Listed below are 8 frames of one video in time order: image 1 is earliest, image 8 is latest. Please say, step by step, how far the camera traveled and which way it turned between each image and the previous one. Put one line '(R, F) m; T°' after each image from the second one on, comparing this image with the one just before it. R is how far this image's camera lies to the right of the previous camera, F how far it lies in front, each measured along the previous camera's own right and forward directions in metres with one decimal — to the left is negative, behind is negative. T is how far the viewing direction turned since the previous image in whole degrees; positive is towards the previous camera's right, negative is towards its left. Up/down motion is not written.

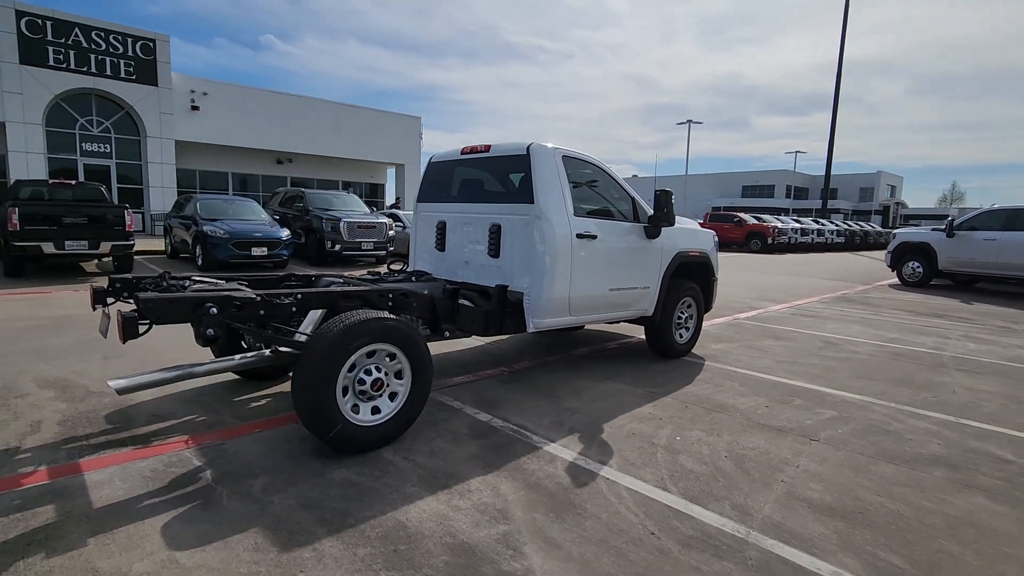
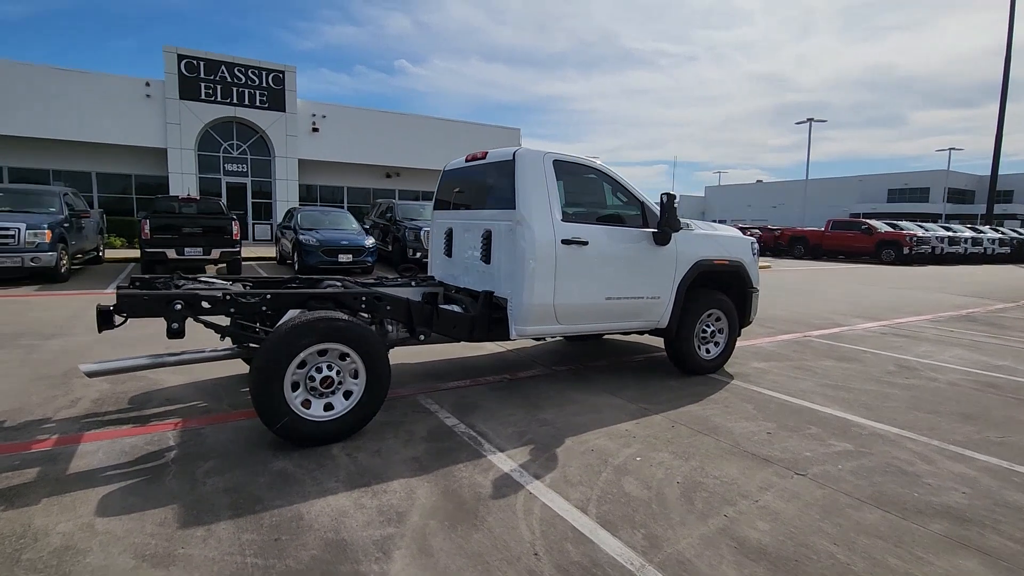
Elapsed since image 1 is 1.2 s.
(+1.2, +0.2) m; -12°
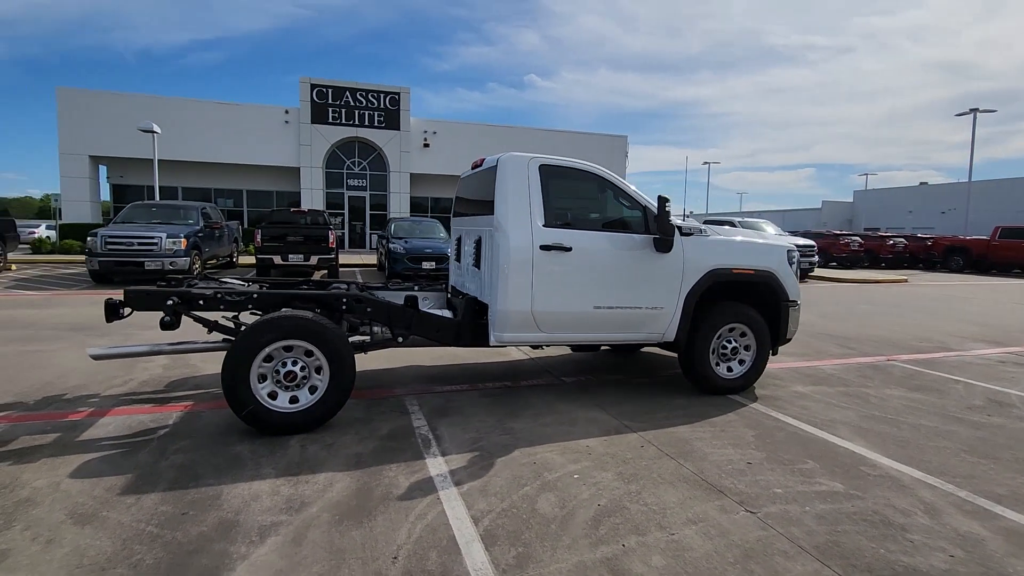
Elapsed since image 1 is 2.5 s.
(+1.3, +0.2) m; -13°
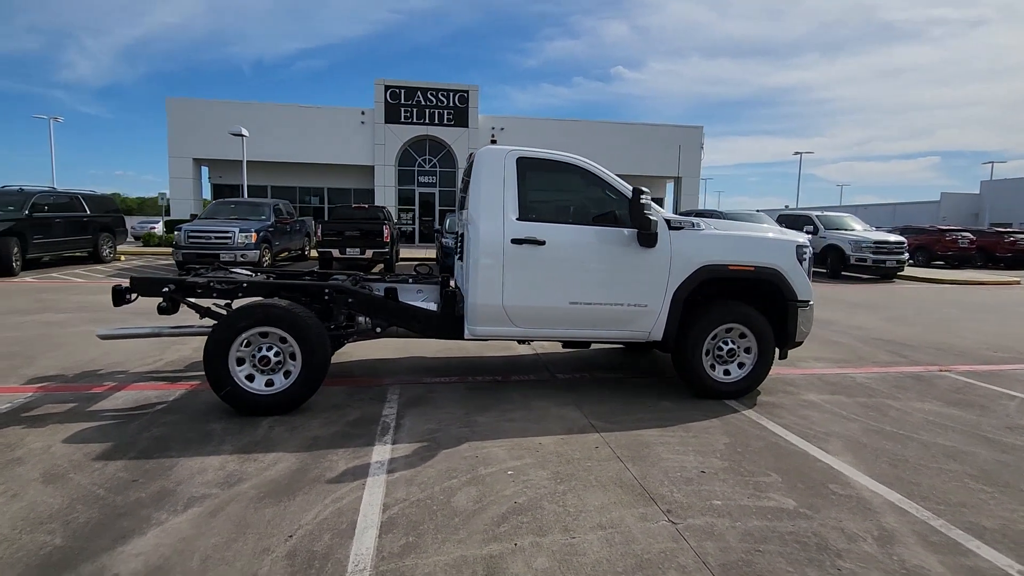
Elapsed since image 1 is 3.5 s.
(+1.0, +0.1) m; -9°
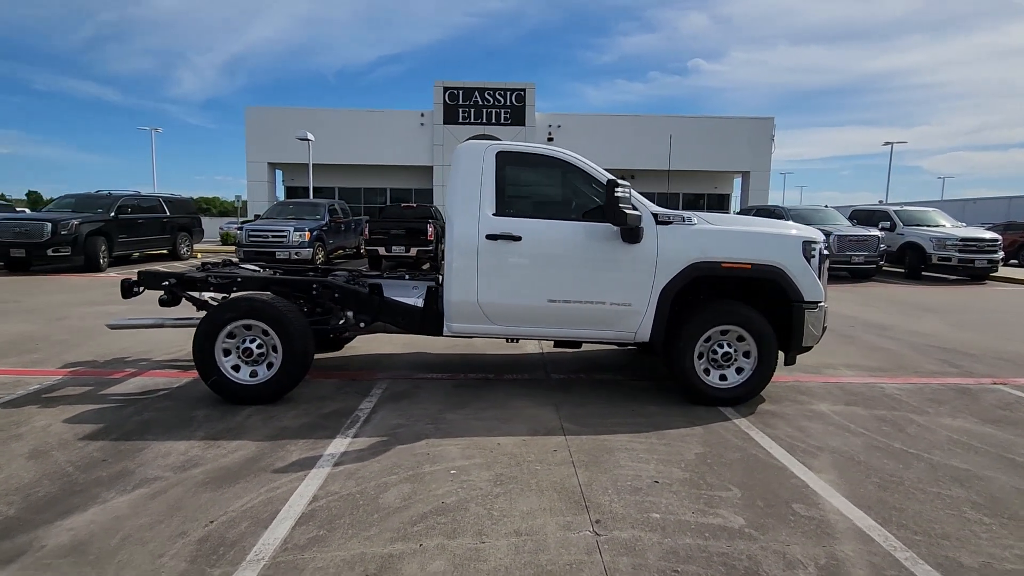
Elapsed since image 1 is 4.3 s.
(+0.8, +0.2) m; -7°
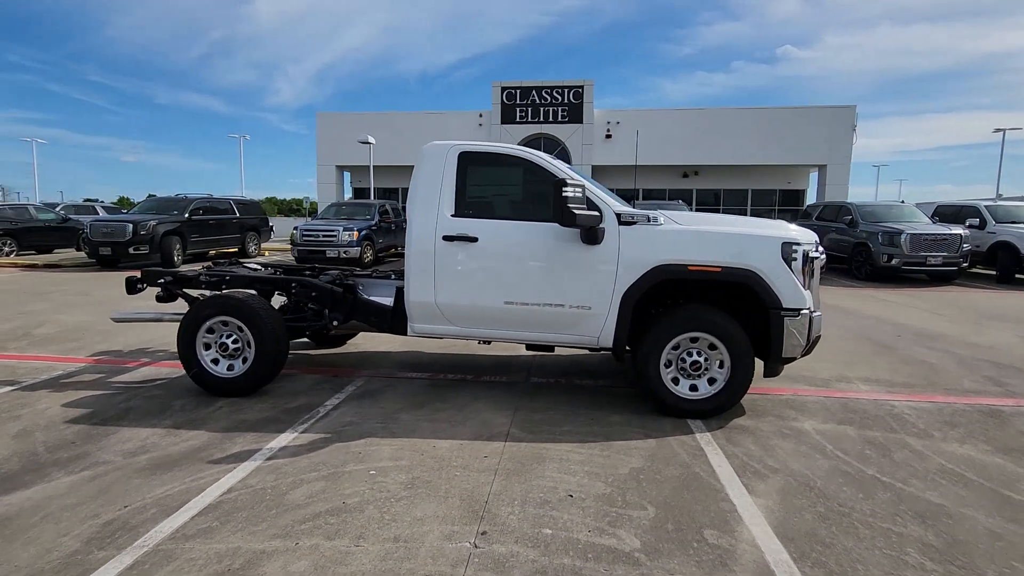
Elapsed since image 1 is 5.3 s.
(+1.0, +0.1) m; -8°
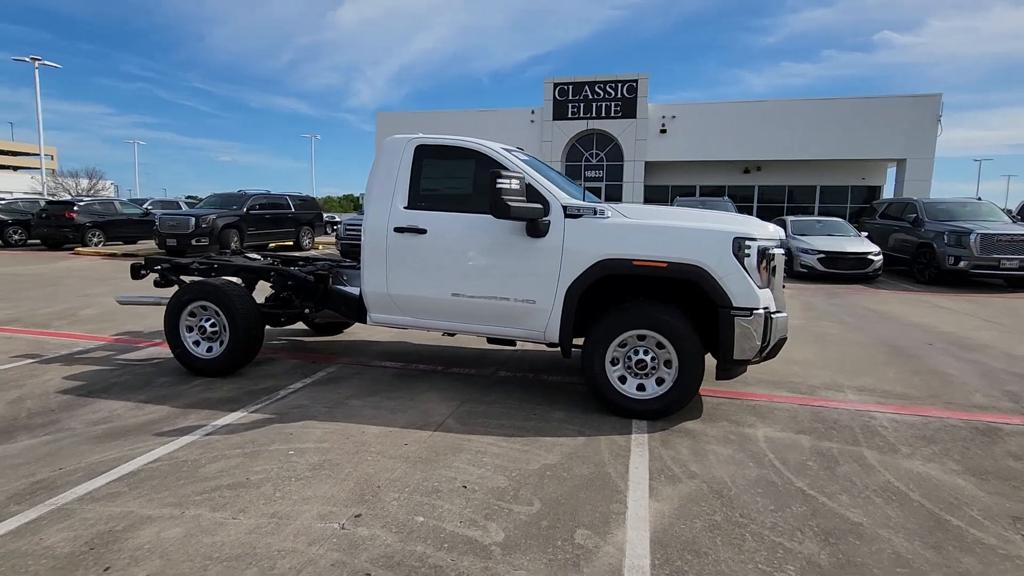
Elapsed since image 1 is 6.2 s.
(+1.0, +0.1) m; -7°
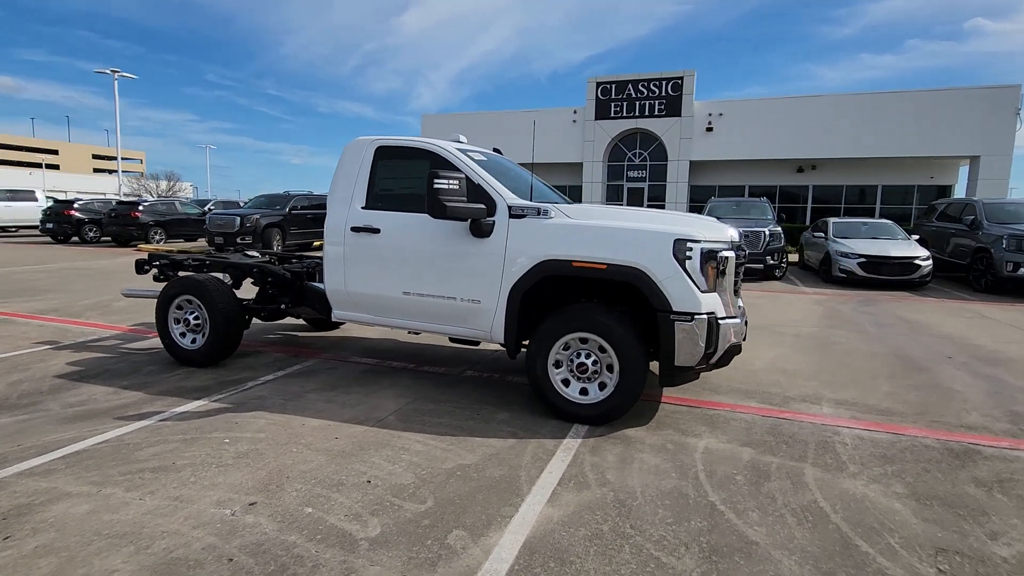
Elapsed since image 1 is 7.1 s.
(+0.9, 0.0) m; -6°
